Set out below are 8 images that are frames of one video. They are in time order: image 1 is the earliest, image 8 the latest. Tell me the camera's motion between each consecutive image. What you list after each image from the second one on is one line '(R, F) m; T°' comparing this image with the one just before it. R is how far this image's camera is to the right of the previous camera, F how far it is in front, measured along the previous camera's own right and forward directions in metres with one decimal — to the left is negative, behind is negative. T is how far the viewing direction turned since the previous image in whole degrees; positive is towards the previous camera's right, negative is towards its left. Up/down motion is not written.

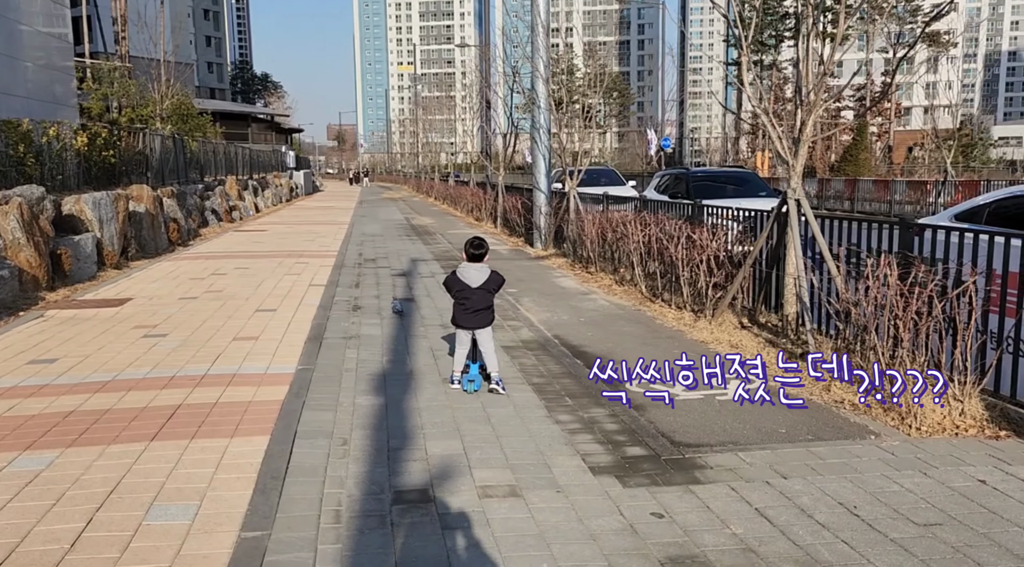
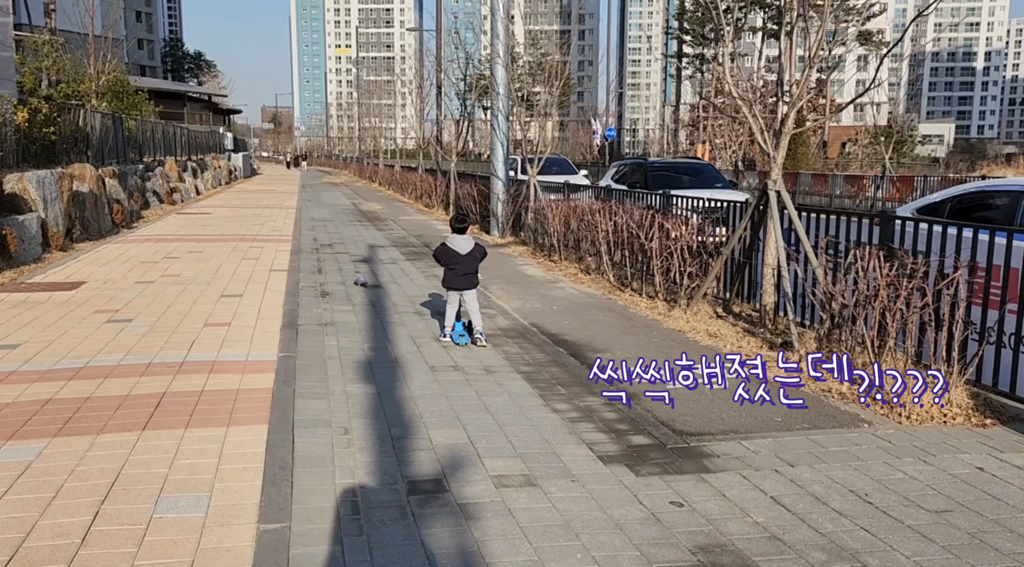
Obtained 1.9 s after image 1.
(-0.4, +0.1) m; +4°
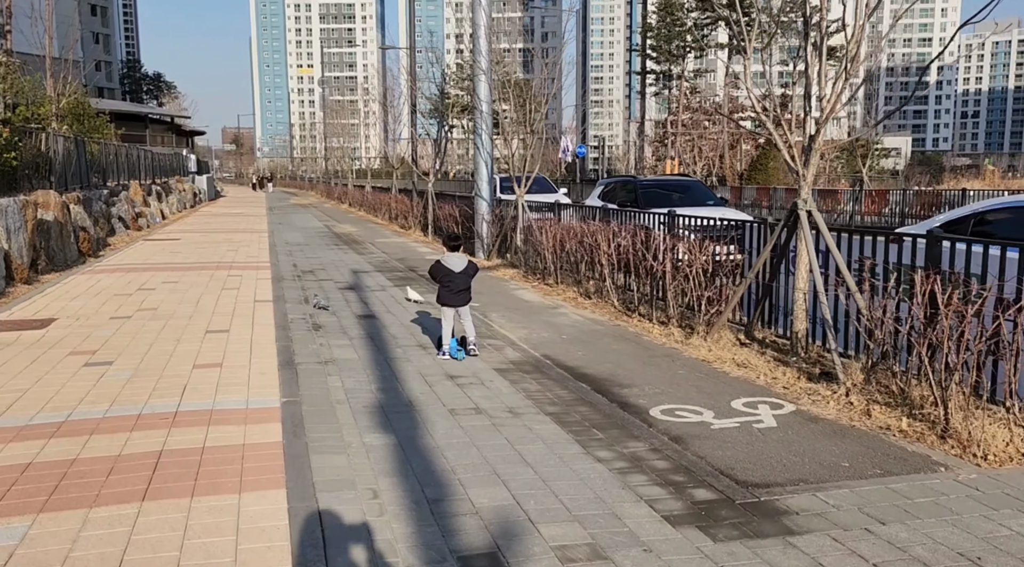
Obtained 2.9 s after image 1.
(-0.4, +0.5) m; +2°
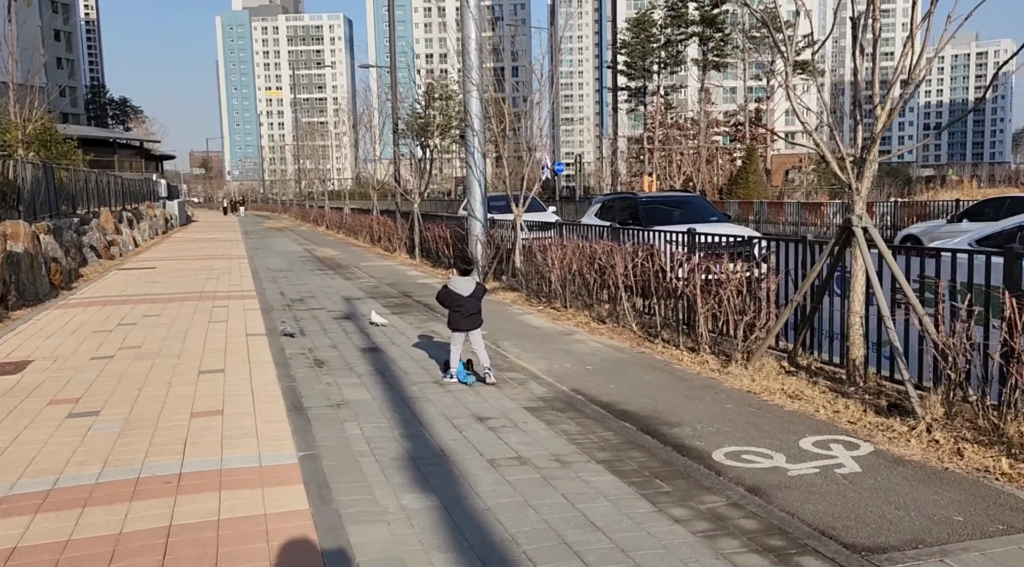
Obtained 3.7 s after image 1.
(-0.4, +0.6) m; +2°
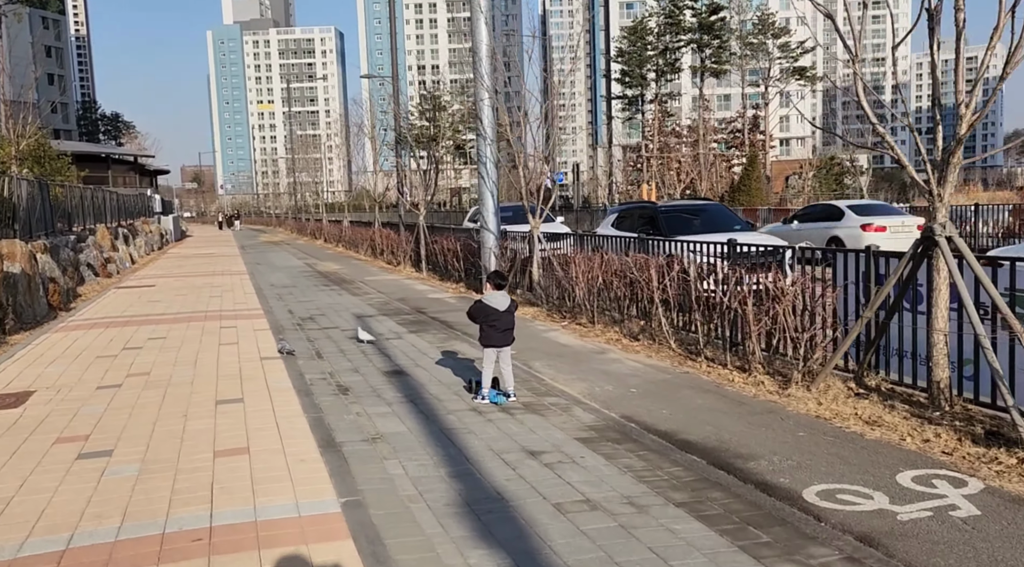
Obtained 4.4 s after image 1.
(-0.4, +0.5) m; 0°
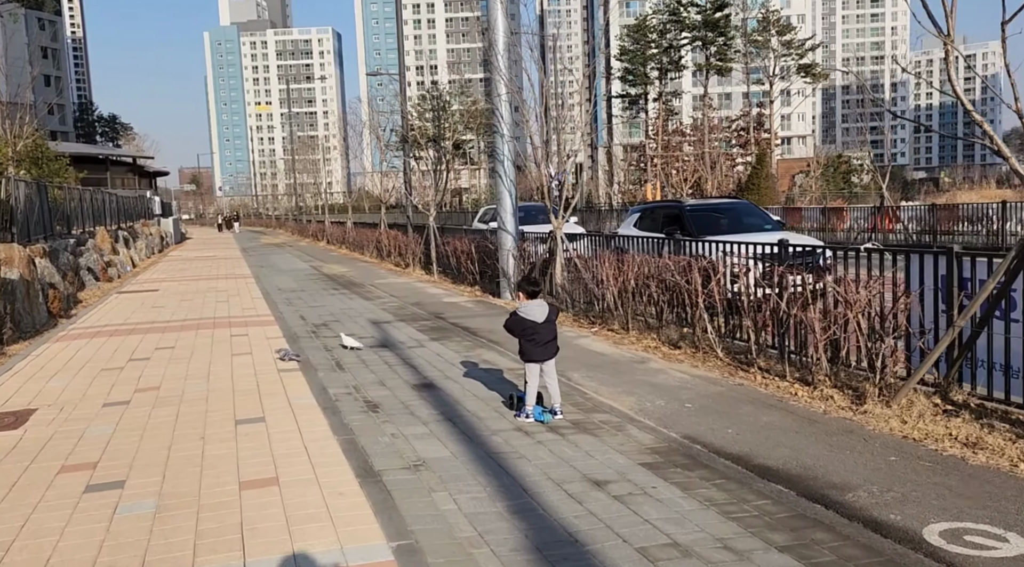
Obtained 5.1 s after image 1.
(-0.4, +0.6) m; 0°
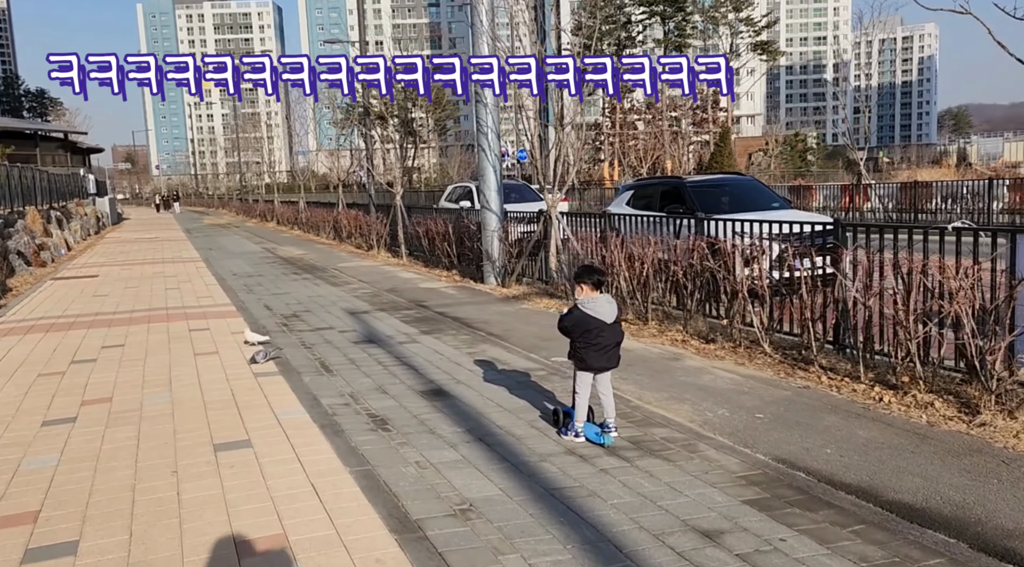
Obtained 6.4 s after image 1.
(-0.6, +1.2) m; +4°
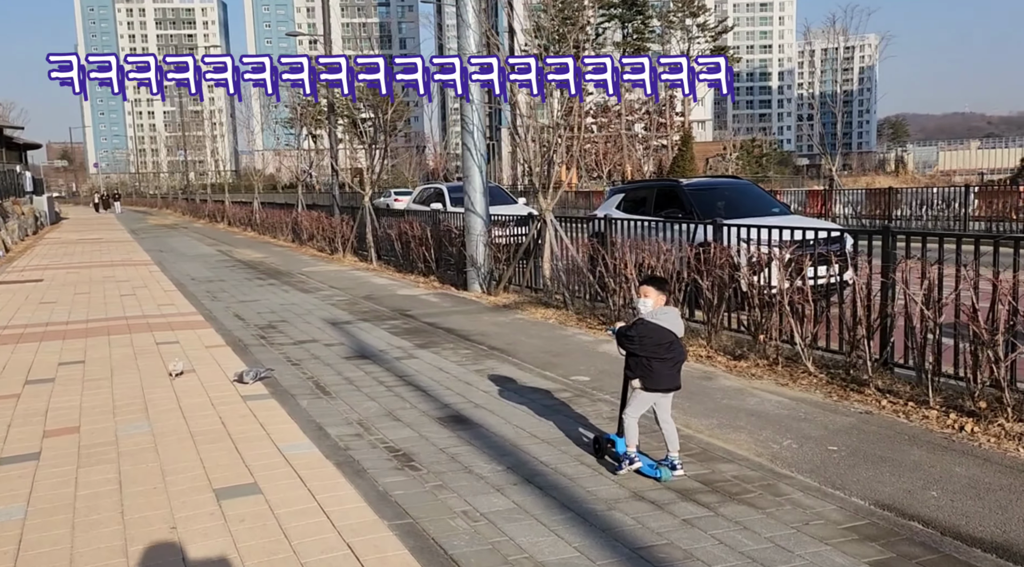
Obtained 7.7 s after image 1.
(-0.6, +0.8) m; +3°
